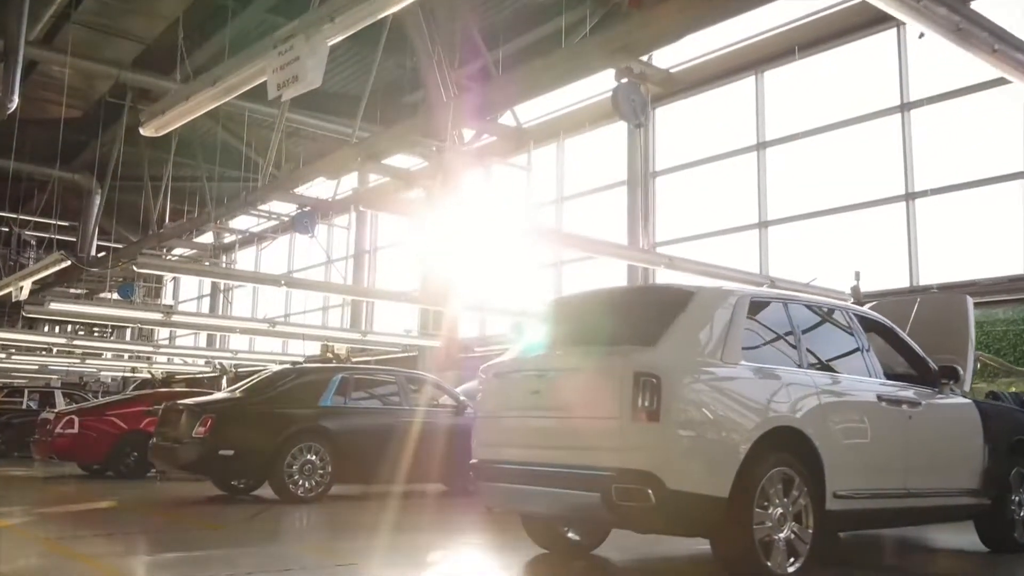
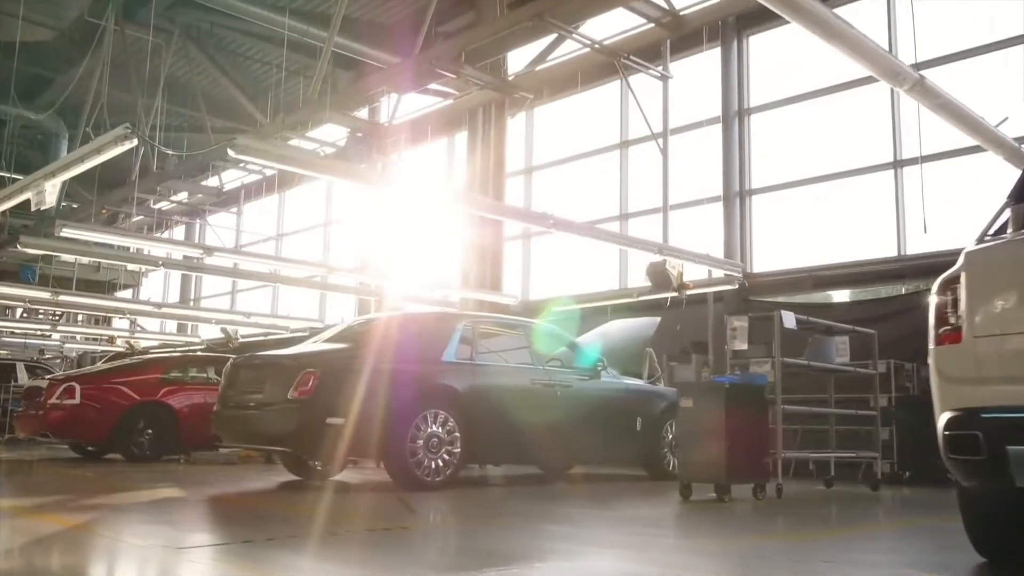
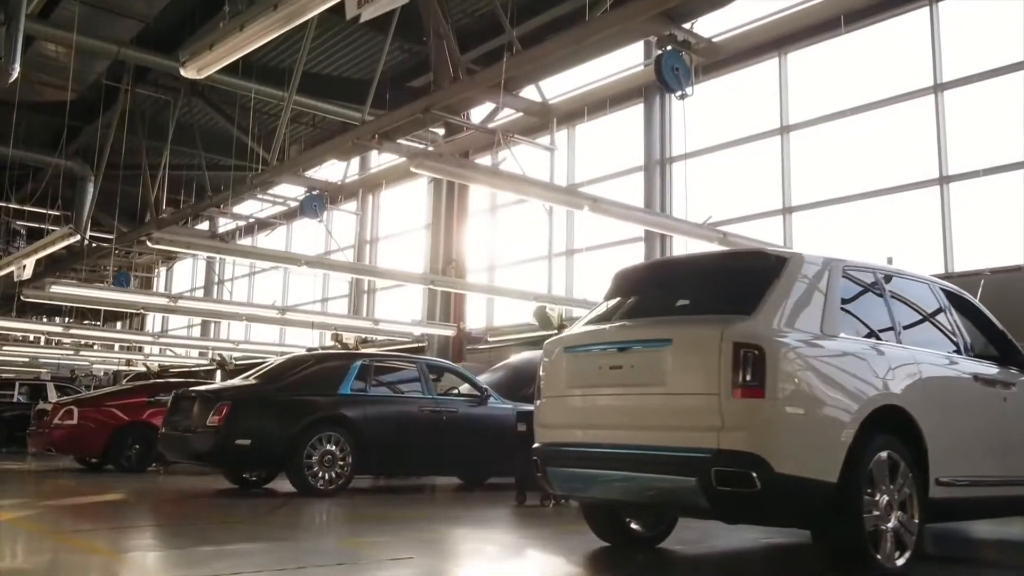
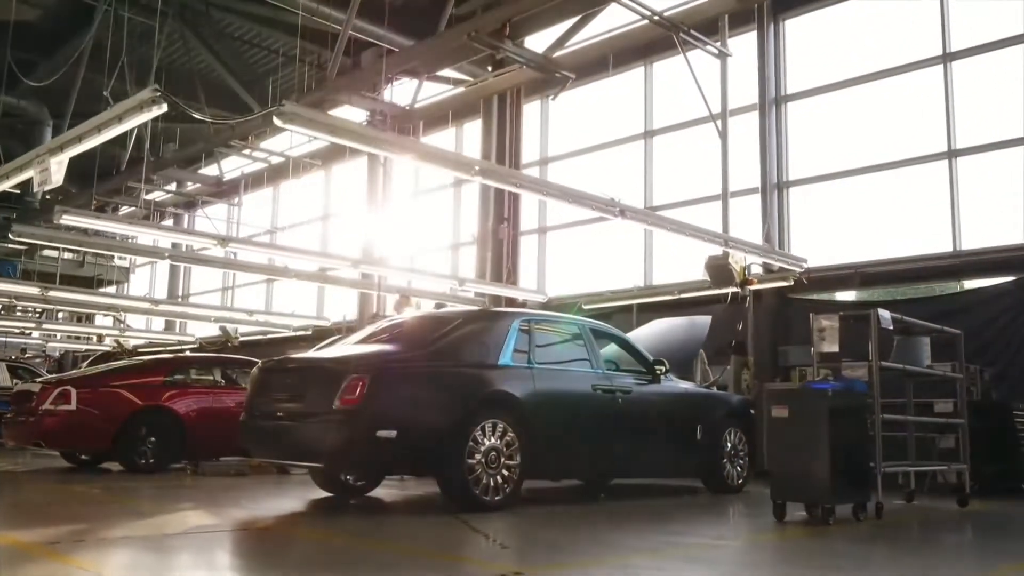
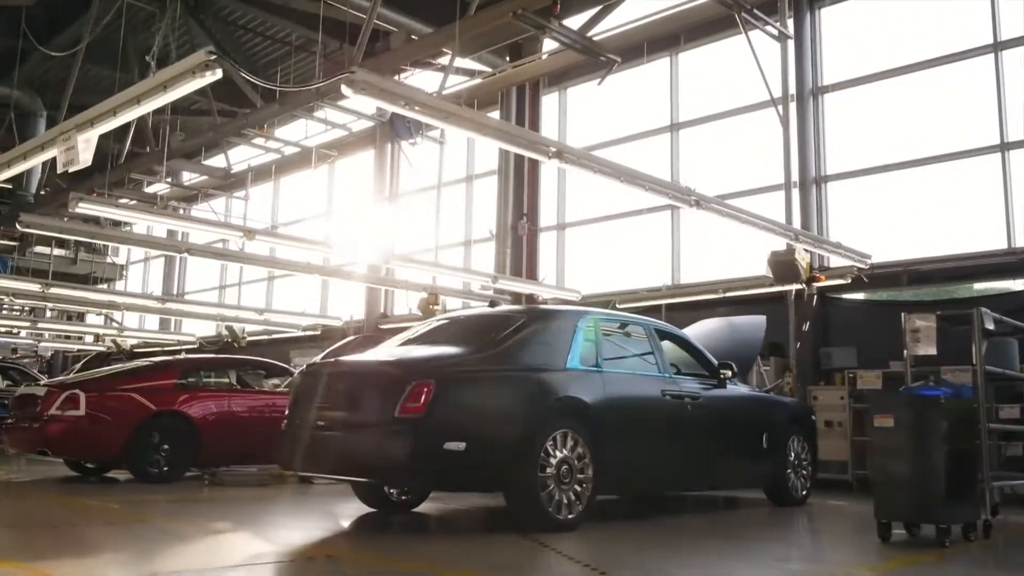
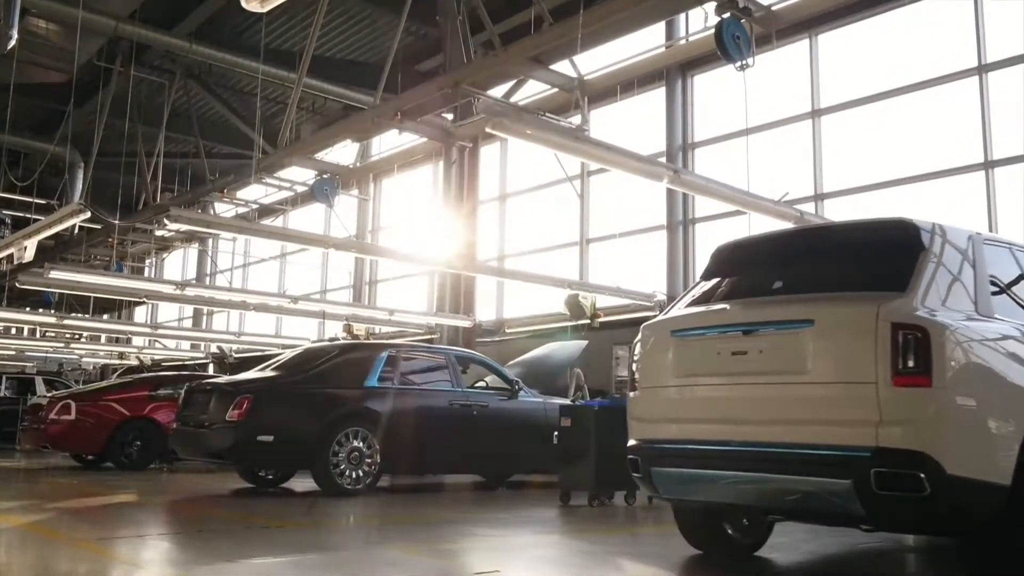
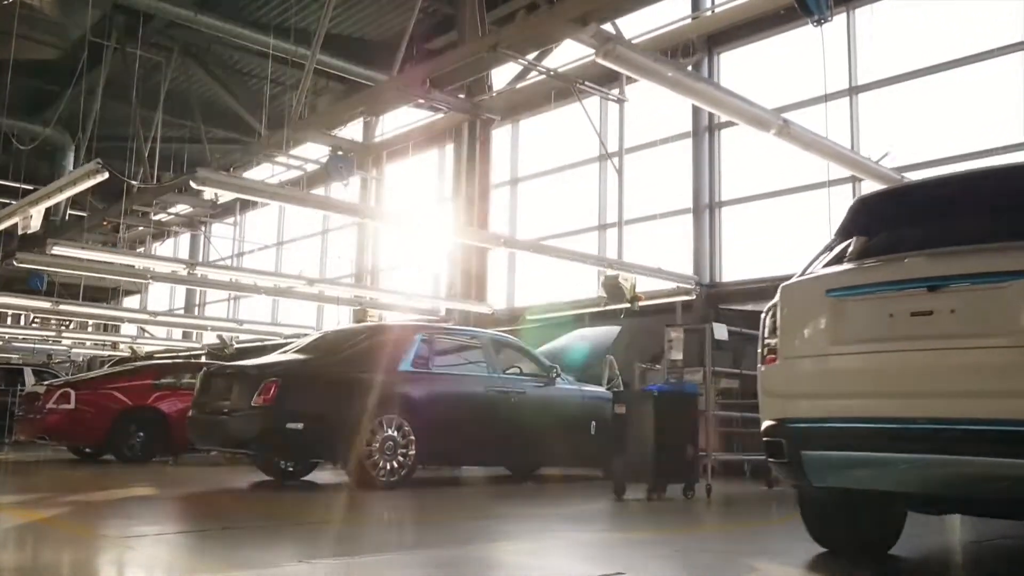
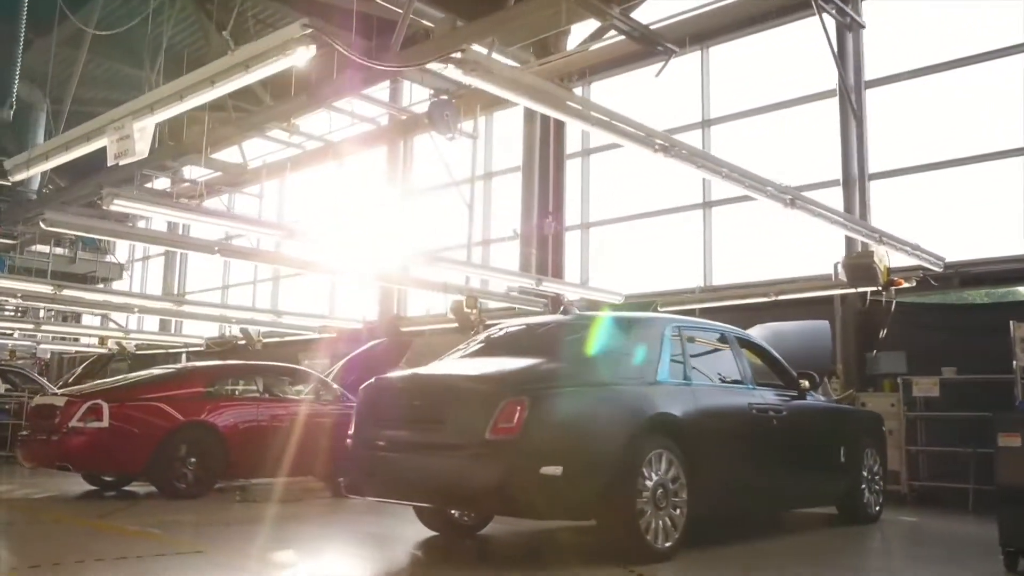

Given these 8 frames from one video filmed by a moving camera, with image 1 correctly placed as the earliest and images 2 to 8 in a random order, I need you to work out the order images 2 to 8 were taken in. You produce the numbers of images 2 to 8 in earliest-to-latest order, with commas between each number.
3, 6, 7, 2, 4, 5, 8
